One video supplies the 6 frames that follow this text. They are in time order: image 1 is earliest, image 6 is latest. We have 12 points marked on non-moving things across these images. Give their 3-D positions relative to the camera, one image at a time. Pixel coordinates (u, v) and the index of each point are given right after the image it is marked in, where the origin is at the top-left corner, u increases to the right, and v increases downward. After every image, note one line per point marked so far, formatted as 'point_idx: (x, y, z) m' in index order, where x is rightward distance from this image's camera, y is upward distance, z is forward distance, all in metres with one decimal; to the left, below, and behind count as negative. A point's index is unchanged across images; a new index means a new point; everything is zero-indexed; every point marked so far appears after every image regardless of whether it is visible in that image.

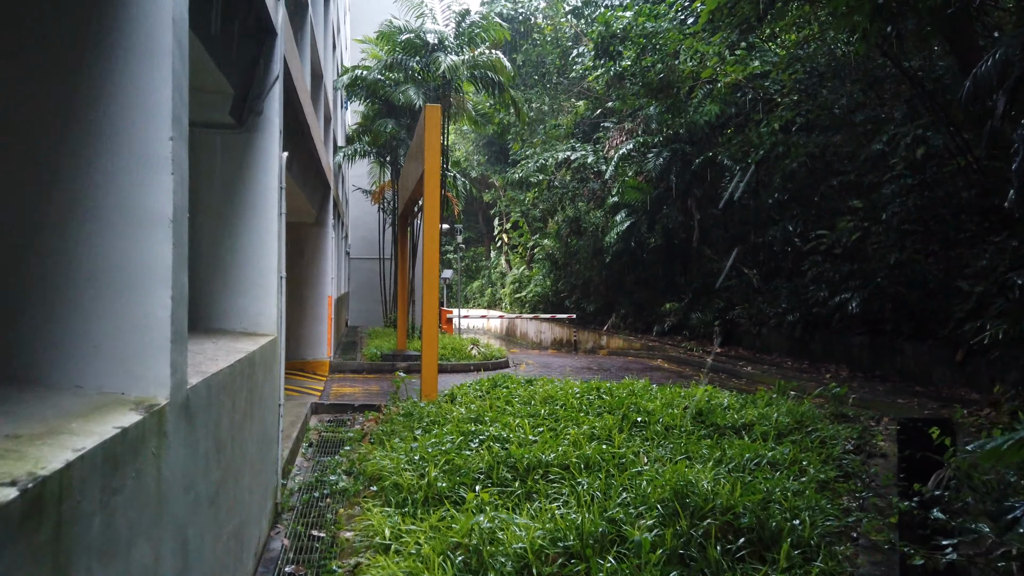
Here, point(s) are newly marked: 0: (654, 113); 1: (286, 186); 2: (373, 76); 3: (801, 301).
0: (+3.5, +4.4, +18.8) m
1: (-3.2, +1.5, +10.5) m
2: (-3.1, +4.7, +16.6) m
3: (+6.1, -0.3, +15.7) m
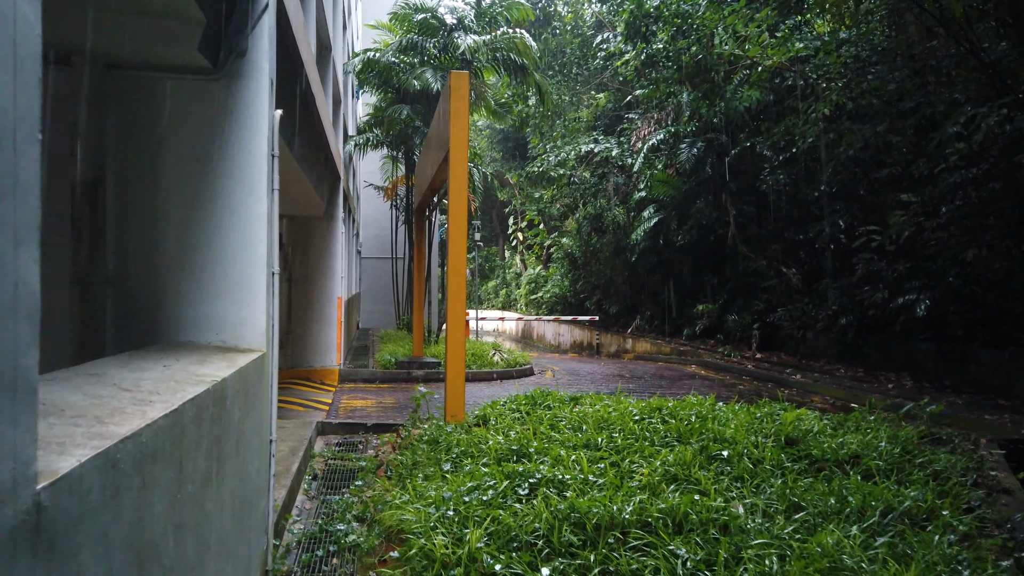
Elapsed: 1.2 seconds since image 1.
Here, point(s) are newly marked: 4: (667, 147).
0: (+4.1, +4.4, +17.5) m
1: (-2.8, +1.5, +9.3) m
2: (-2.6, +4.7, +15.4) m
3: (+6.6, -0.3, +14.4) m
4: (+3.9, +3.6, +18.9) m
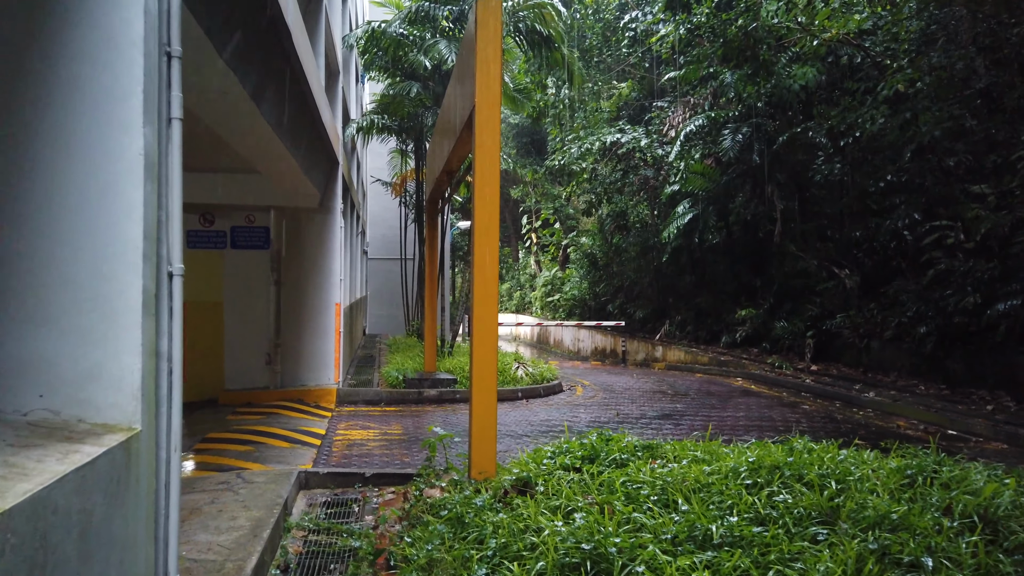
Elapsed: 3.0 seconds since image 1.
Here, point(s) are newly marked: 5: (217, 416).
0: (+4.5, +4.3, +15.7) m
1: (-2.4, +1.5, +7.5) m
2: (-2.2, +4.6, +13.6) m
3: (+7.0, -0.4, +12.5) m
4: (+4.4, +3.5, +17.0) m
5: (-3.4, -1.5, +8.8) m
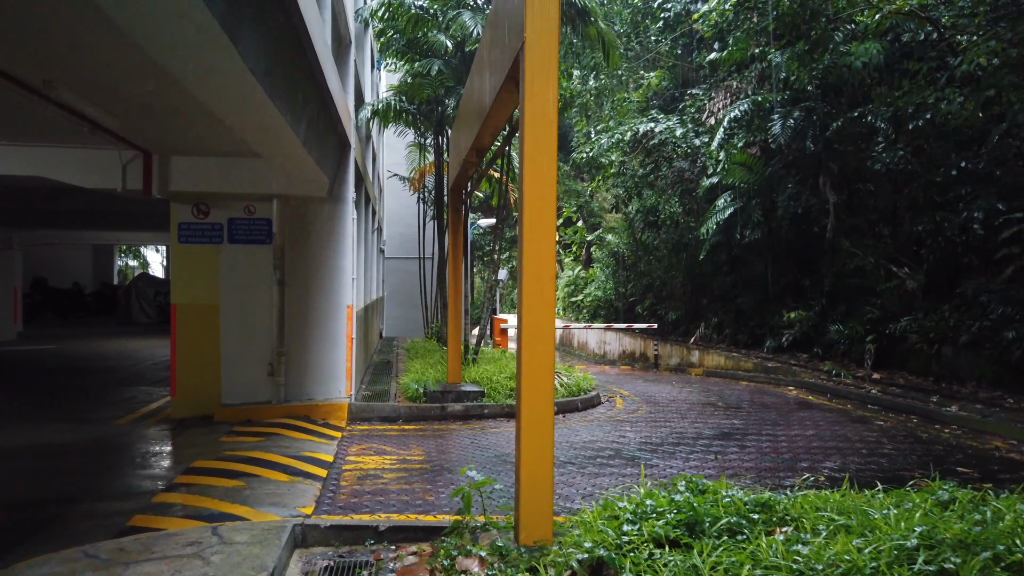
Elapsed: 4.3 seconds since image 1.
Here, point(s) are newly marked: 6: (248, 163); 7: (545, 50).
0: (+5.1, +4.3, +14.3) m
1: (-2.1, +1.5, +6.3) m
2: (-1.7, +4.6, +12.4) m
3: (+7.5, -0.3, +11.0) m
4: (+5.0, +3.5, +15.6) m
5: (-3.0, -1.5, +7.6) m
6: (-3.0, +1.4, +8.4) m
7: (+0.2, +1.2, +4.0) m
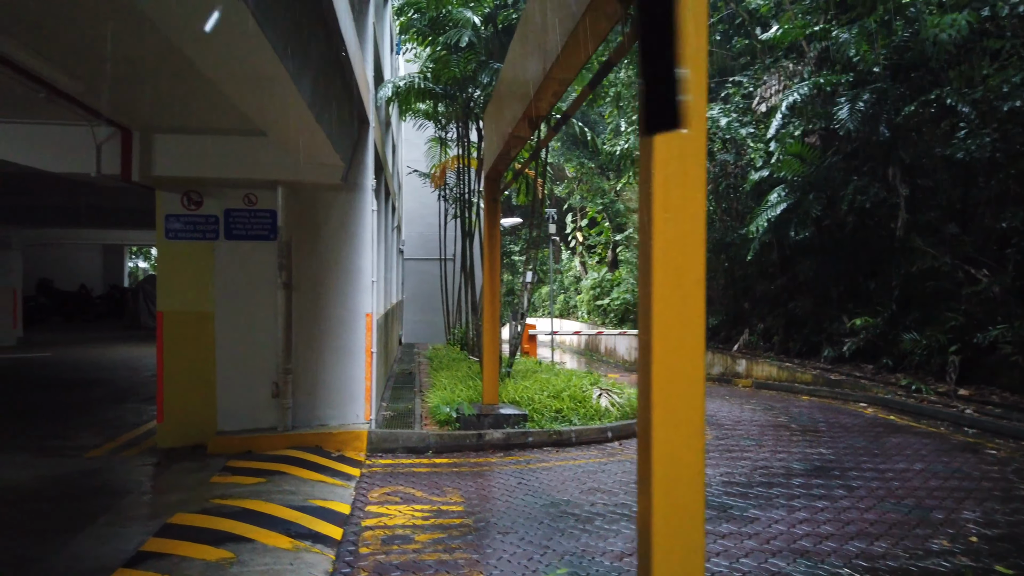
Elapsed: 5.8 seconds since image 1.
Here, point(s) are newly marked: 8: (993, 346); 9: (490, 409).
0: (+5.7, +4.2, +12.7) m
1: (-1.6, +1.4, +4.9) m
2: (-1.1, +4.6, +11.0) m
3: (+8.0, -0.4, +9.4) m
4: (+5.6, +3.4, +14.1) m
5: (-2.6, -1.6, +6.2) m
6: (-2.5, +1.4, +7.0) m
7: (+0.6, +1.2, +2.5) m
8: (+7.9, -1.0, +12.4) m
9: (-0.2, -1.3, +8.1) m
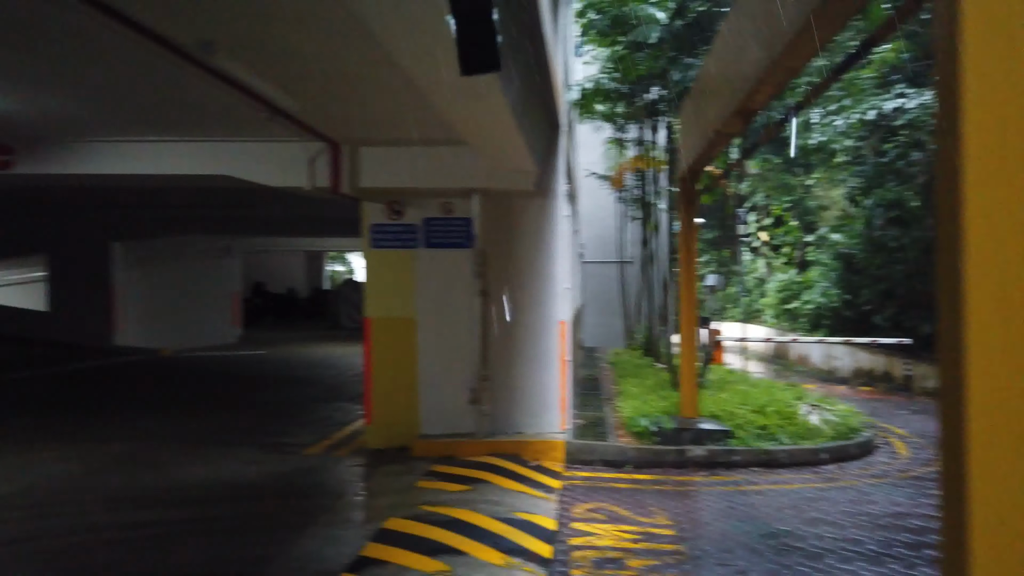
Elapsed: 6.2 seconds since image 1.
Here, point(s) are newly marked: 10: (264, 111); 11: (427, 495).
0: (+8.6, +4.2, +10.9) m
1: (-0.2, +1.4, +4.9) m
2: (+1.6, +4.5, +10.7) m
3: (+10.1, -0.5, +7.1) m
4: (+8.8, +3.4, +12.2) m
5: (-0.9, -1.6, +6.3) m
6: (-0.6, +1.3, +7.1) m
7: (+1.4, +1.2, +2.1) m
8: (+10.7, -1.0, +10.0) m
9: (+1.8, -1.4, +7.6) m
10: (-2.0, +1.4, +6.0) m
11: (-0.7, -1.6, +5.9) m
